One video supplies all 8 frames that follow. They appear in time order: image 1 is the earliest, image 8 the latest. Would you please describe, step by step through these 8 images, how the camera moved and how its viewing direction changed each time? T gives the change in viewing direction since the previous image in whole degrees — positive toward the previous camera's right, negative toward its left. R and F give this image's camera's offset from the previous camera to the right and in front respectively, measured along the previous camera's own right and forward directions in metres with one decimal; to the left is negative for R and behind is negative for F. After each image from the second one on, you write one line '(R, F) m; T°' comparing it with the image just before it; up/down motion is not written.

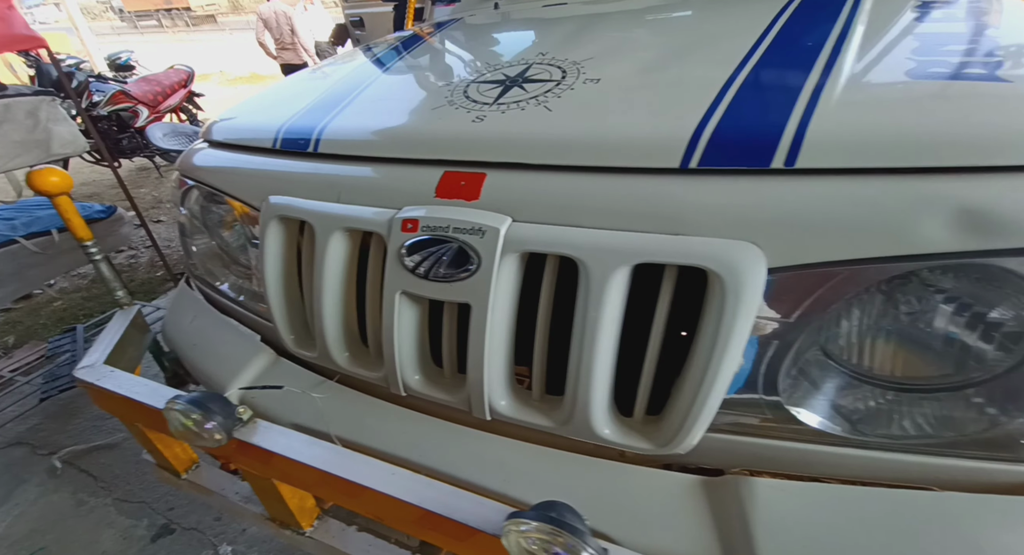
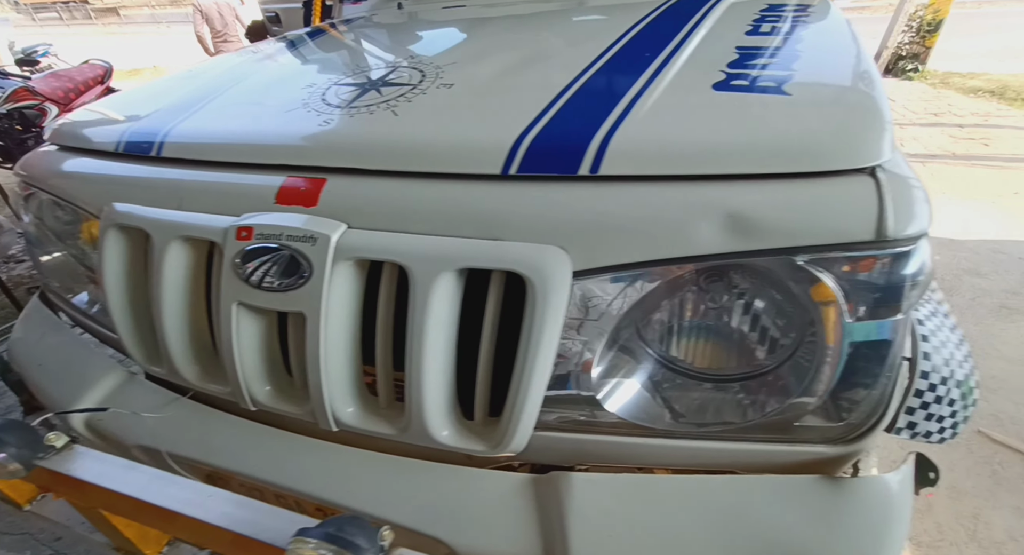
(+0.2, 0.0) m; +5°
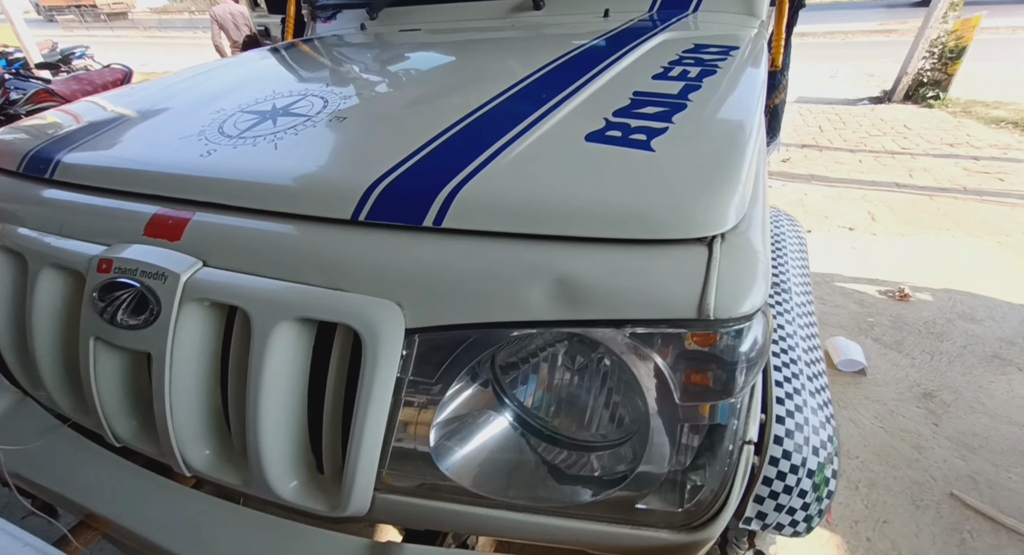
(+0.3, +0.1) m; -2°
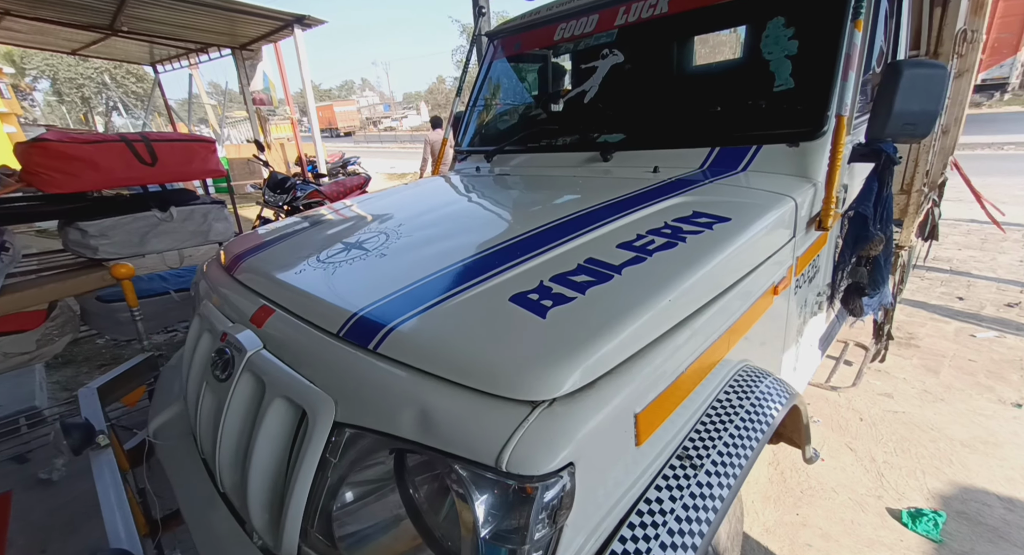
(+0.6, -0.1) m; -23°
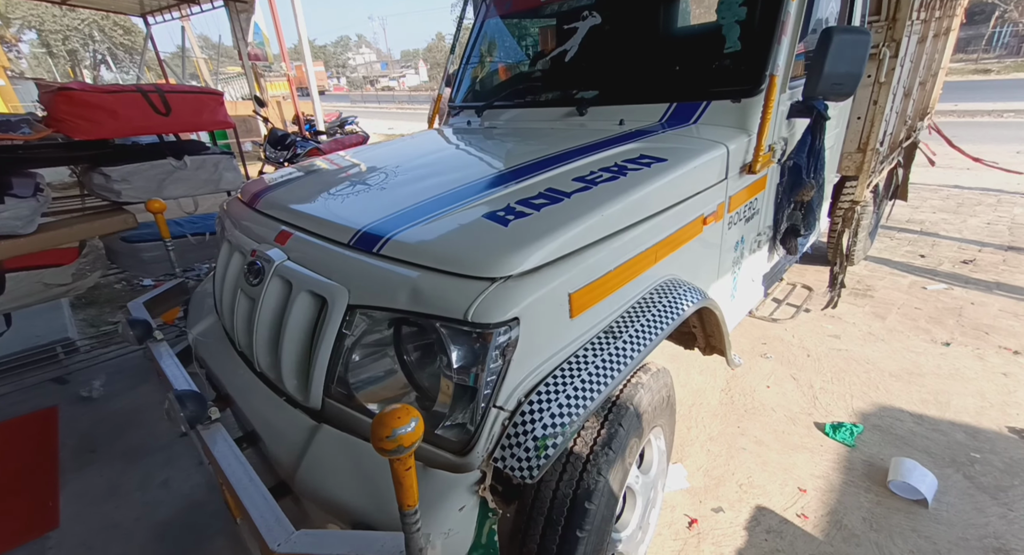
(+0.1, -0.3) m; 0°
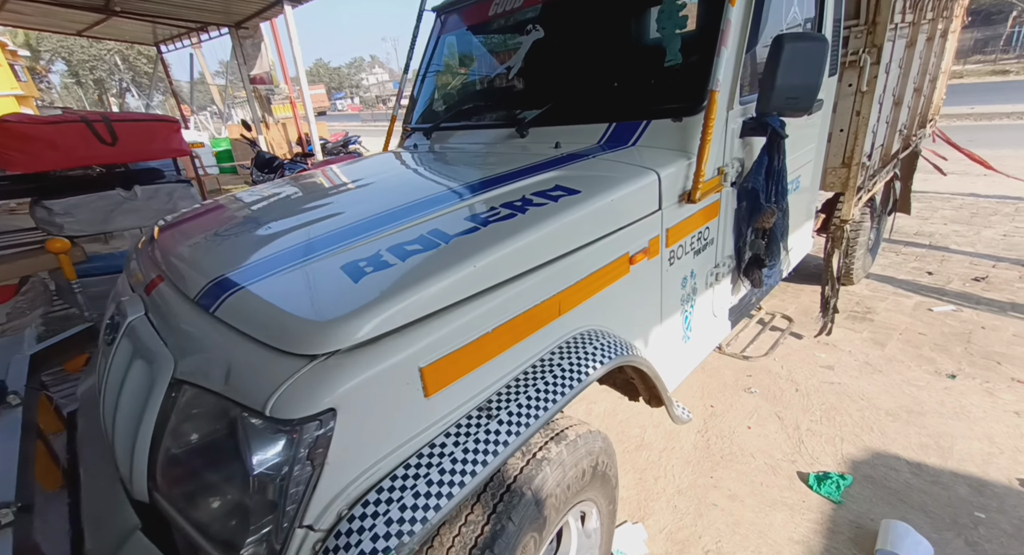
(+0.4, +0.2) m; -2°
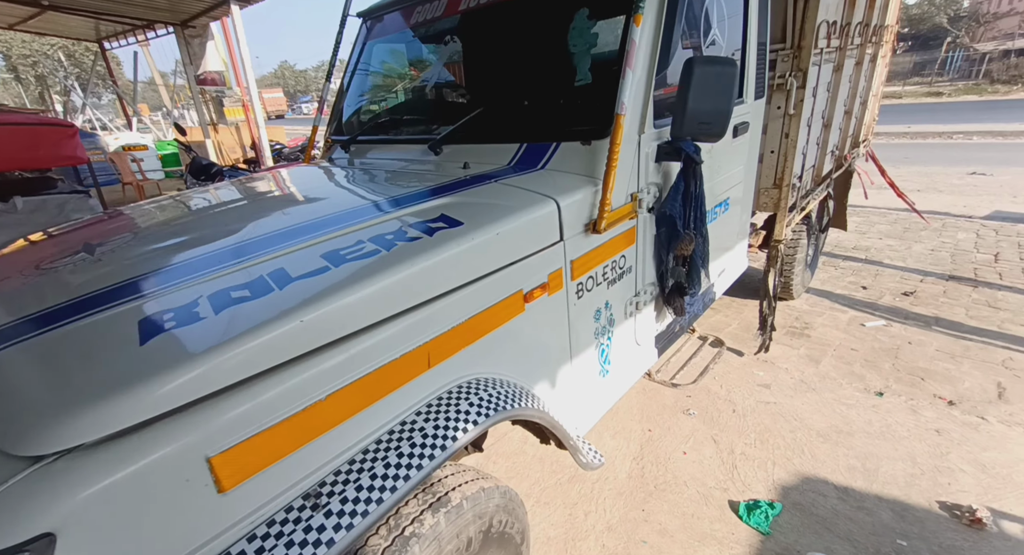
(+0.2, +0.1) m; +4°
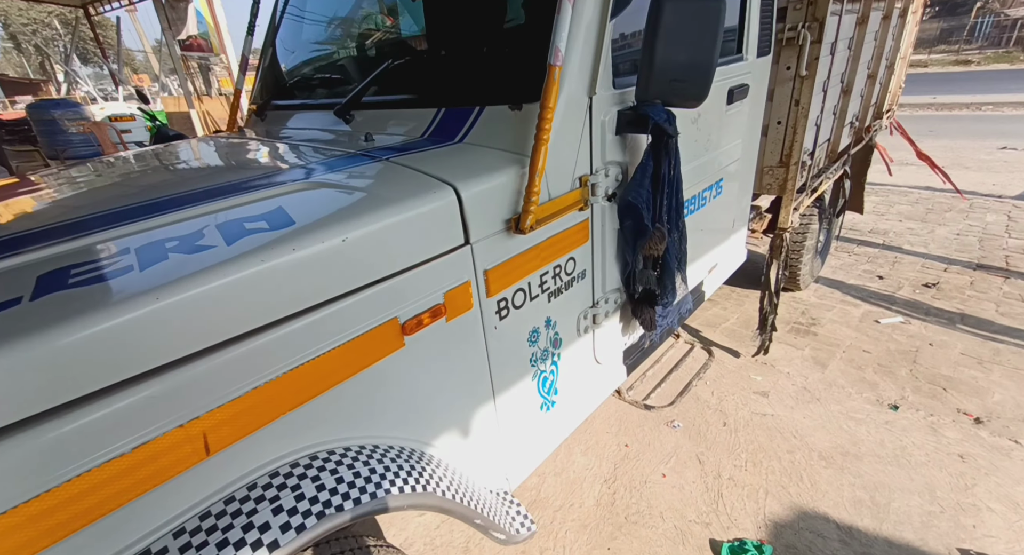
(+0.3, +0.4) m; -1°
